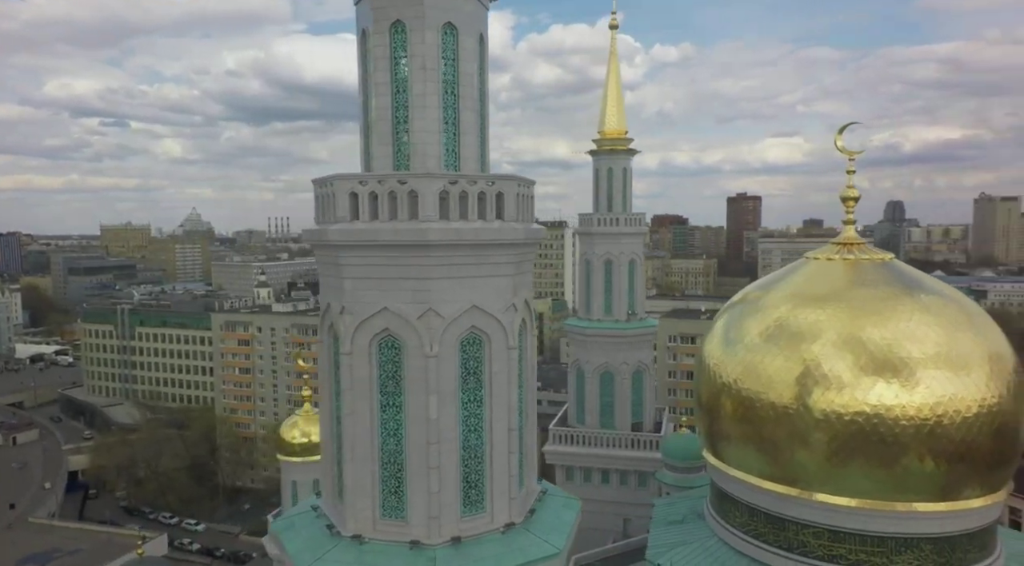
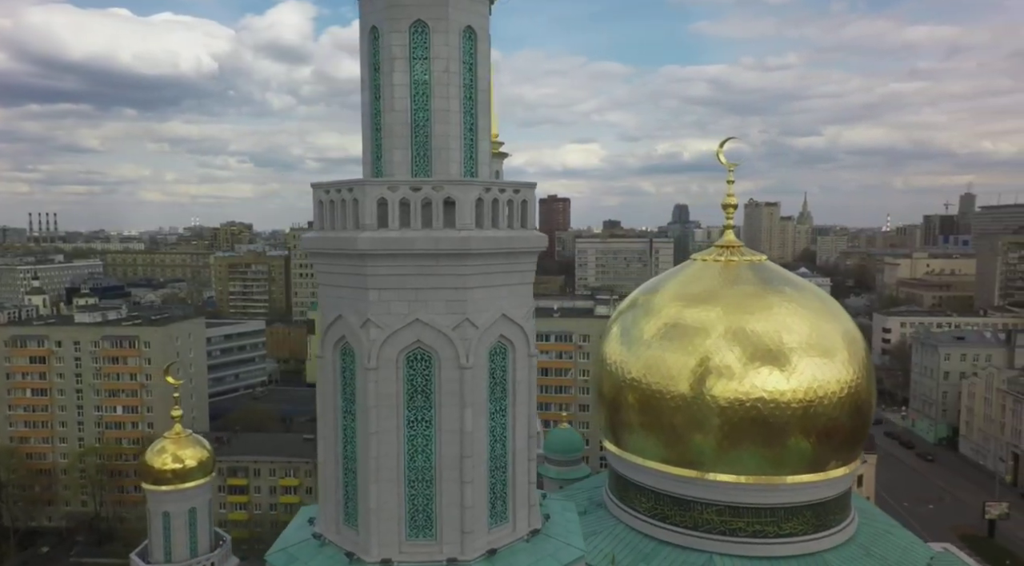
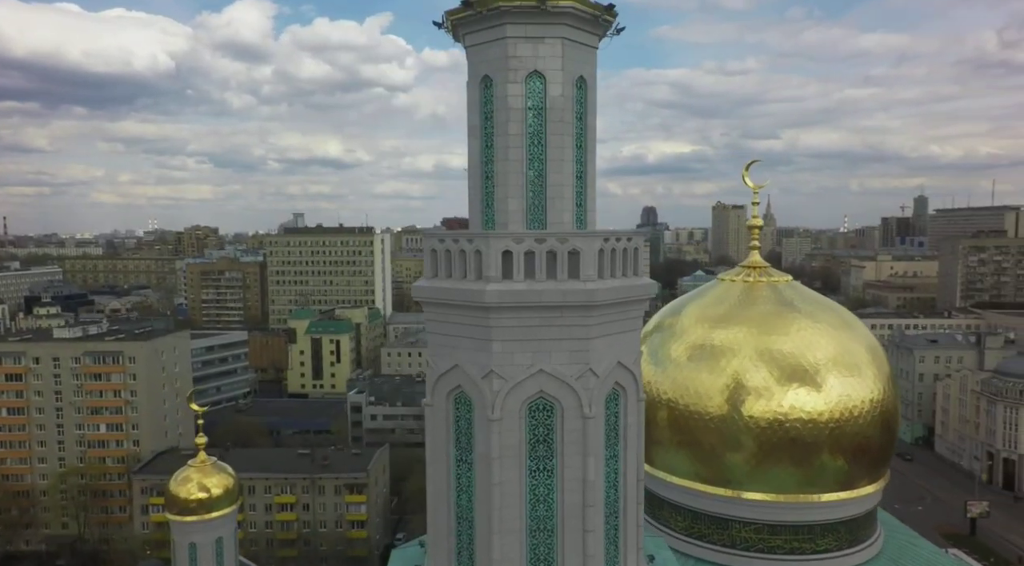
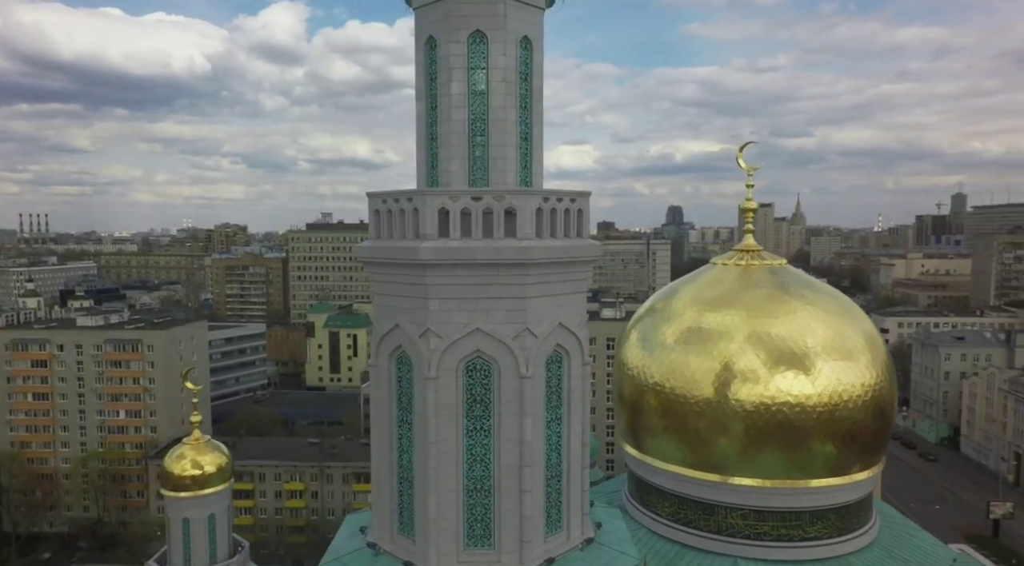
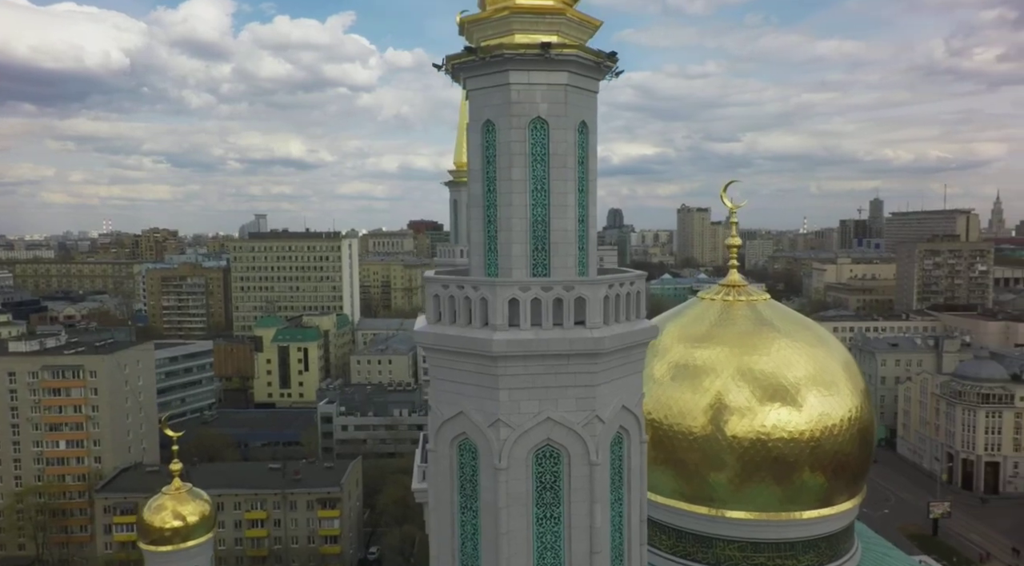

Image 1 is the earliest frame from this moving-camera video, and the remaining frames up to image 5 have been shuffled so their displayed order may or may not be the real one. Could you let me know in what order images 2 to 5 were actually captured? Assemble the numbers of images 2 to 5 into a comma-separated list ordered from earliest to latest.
2, 4, 3, 5
